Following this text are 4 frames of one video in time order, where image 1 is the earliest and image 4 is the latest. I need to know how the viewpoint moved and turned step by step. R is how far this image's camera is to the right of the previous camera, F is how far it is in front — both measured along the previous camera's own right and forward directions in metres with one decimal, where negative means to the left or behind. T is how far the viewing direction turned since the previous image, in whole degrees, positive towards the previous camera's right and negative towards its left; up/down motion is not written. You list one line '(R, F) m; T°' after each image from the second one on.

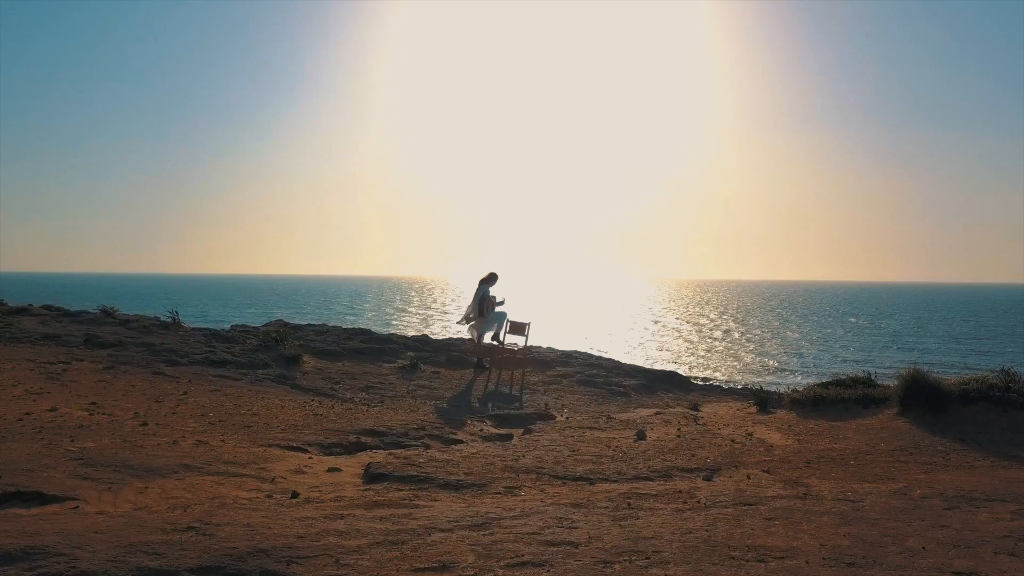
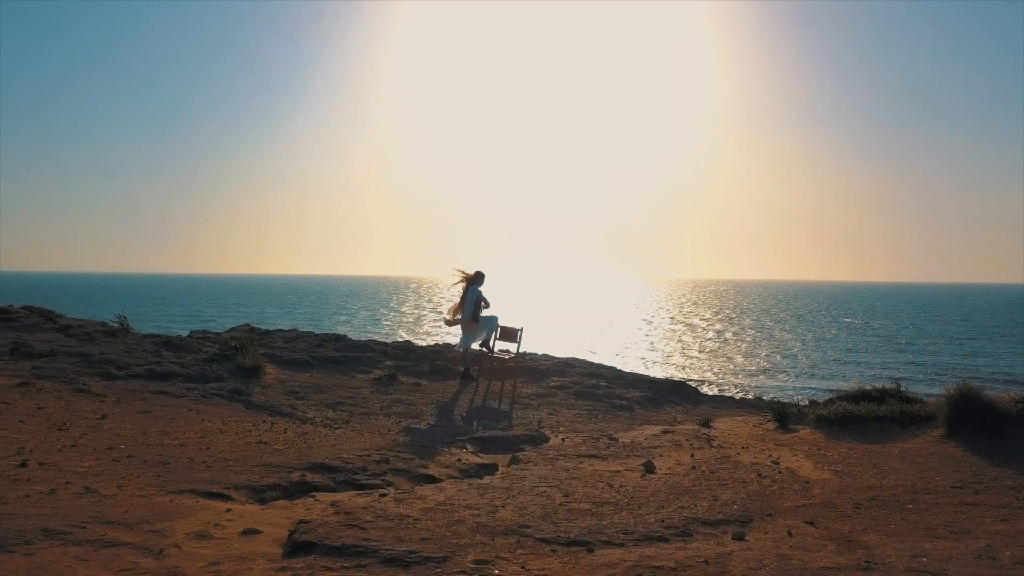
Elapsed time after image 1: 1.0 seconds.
(+0.2, +1.6) m; 0°
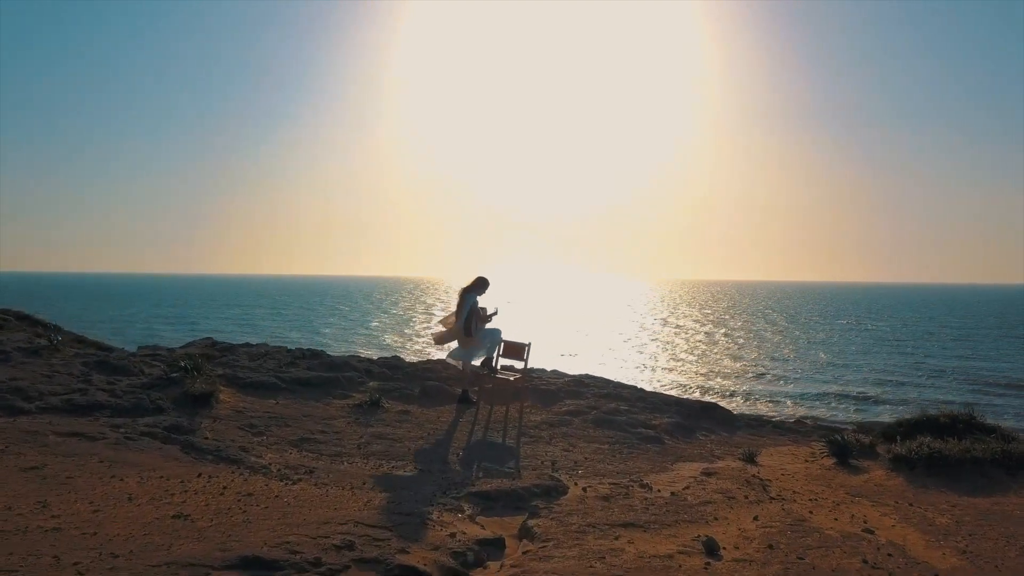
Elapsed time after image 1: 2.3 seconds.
(-0.1, +2.2) m; 0°
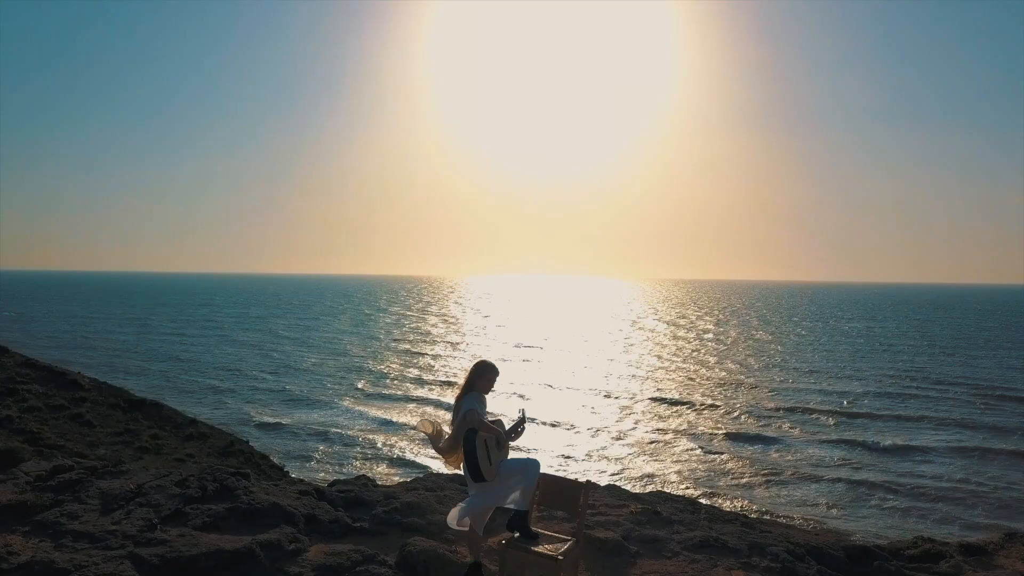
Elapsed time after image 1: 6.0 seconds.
(-0.5, +5.2) m; 0°
